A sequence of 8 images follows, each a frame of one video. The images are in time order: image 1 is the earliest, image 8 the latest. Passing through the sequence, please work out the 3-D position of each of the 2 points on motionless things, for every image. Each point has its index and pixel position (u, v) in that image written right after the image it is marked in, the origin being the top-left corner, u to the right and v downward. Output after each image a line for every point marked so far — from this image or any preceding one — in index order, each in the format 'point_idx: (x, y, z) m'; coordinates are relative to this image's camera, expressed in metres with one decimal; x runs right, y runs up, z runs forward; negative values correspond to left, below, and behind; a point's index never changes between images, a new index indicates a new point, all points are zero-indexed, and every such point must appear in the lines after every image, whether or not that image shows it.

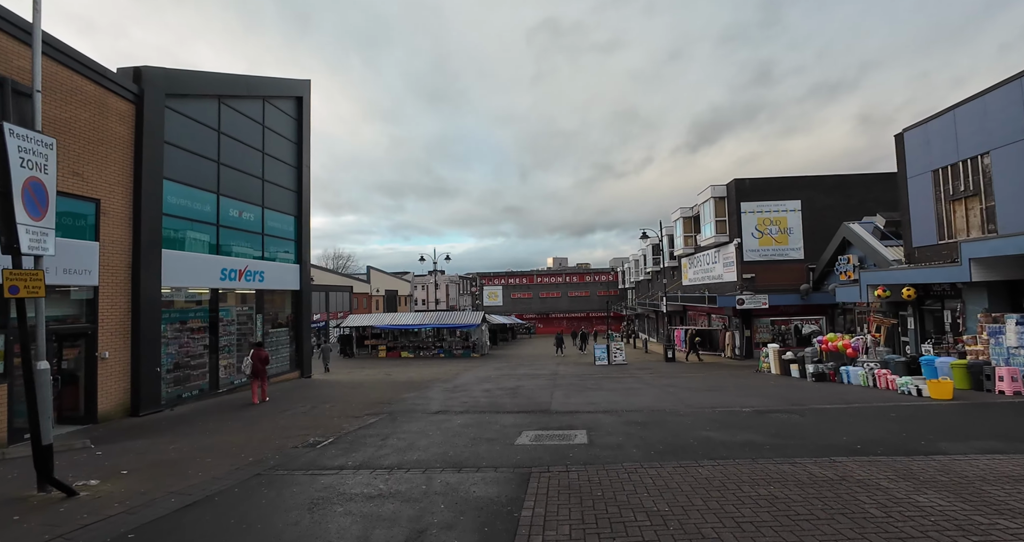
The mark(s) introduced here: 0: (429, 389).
0: (-2.6, -3.6, +14.9) m
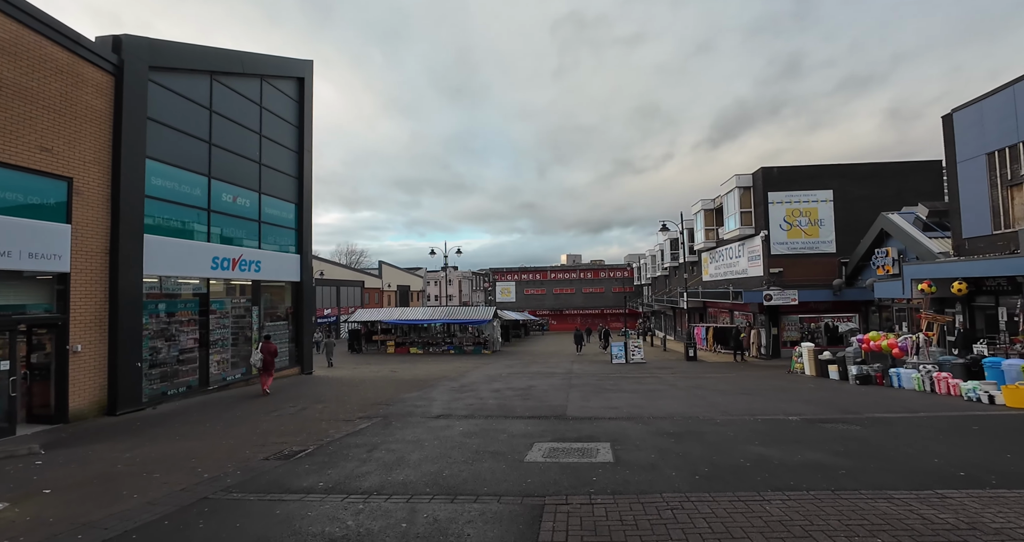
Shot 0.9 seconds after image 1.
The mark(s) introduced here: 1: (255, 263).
0: (-2.2, -3.3, +13.7) m
1: (-8.5, +0.3, +16.1) m
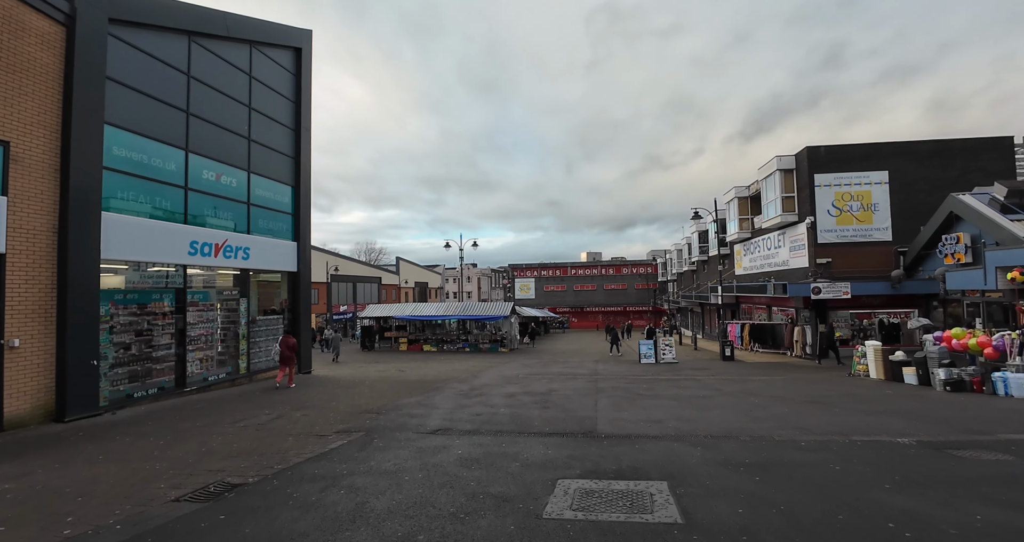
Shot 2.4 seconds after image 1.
0: (-1.8, -3.0, +11.8) m
1: (-8.0, +0.7, +14.4) m
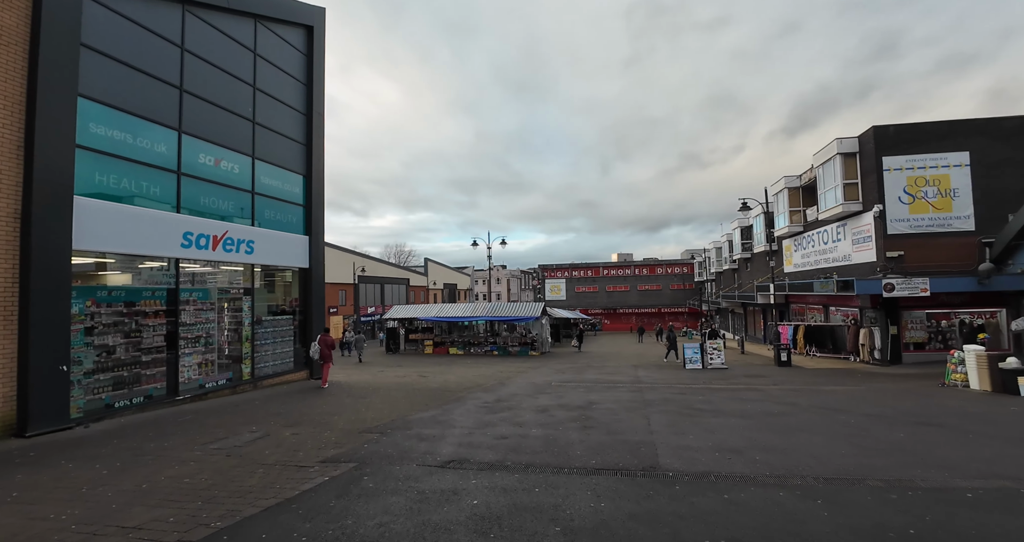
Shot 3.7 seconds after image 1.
0: (-1.1, -2.8, +10.1) m
1: (-7.2, +0.8, +13.1) m
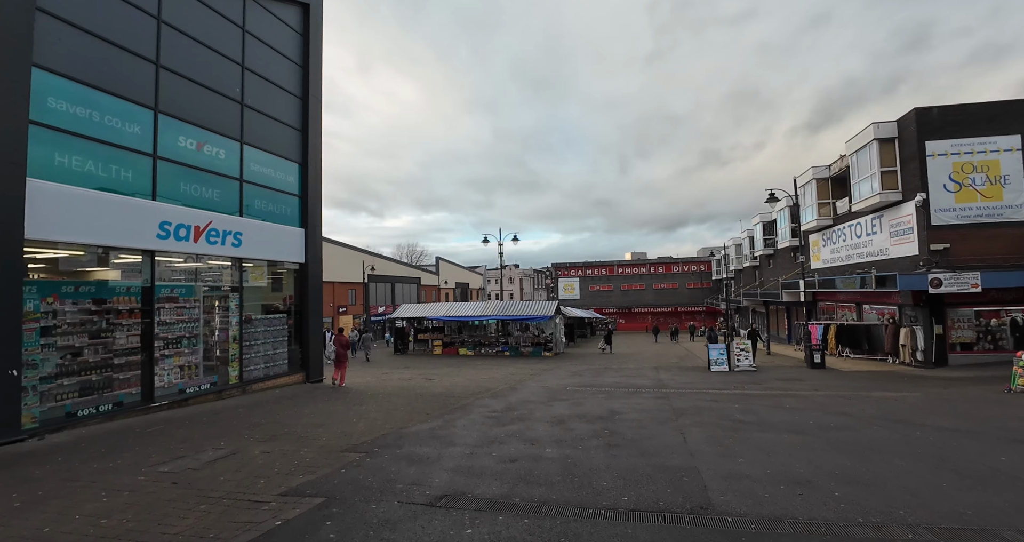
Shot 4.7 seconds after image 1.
0: (-0.9, -2.6, +8.9) m
1: (-6.9, +0.9, +12.1) m
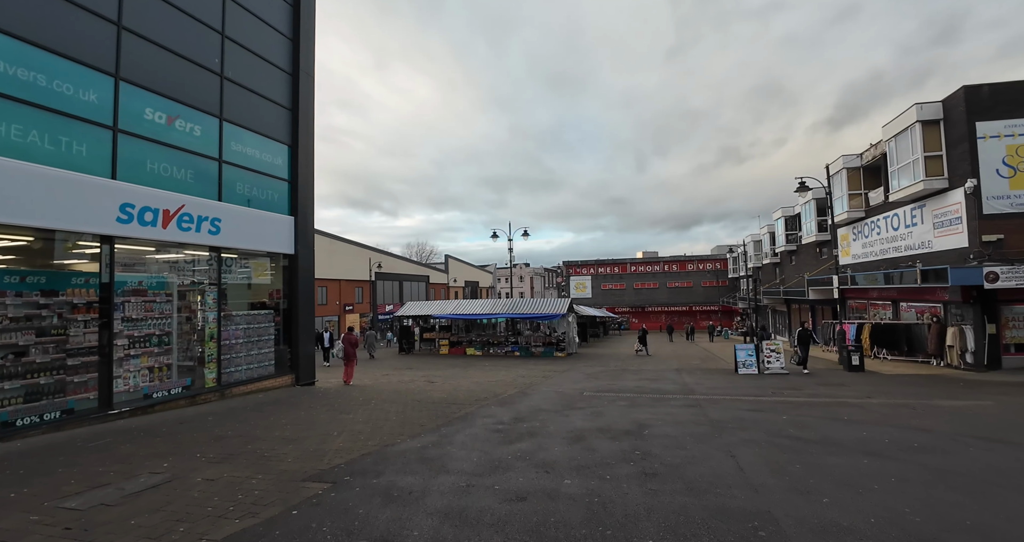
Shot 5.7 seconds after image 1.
0: (-0.8, -2.4, +7.5) m
1: (-6.7, +1.1, +10.8) m
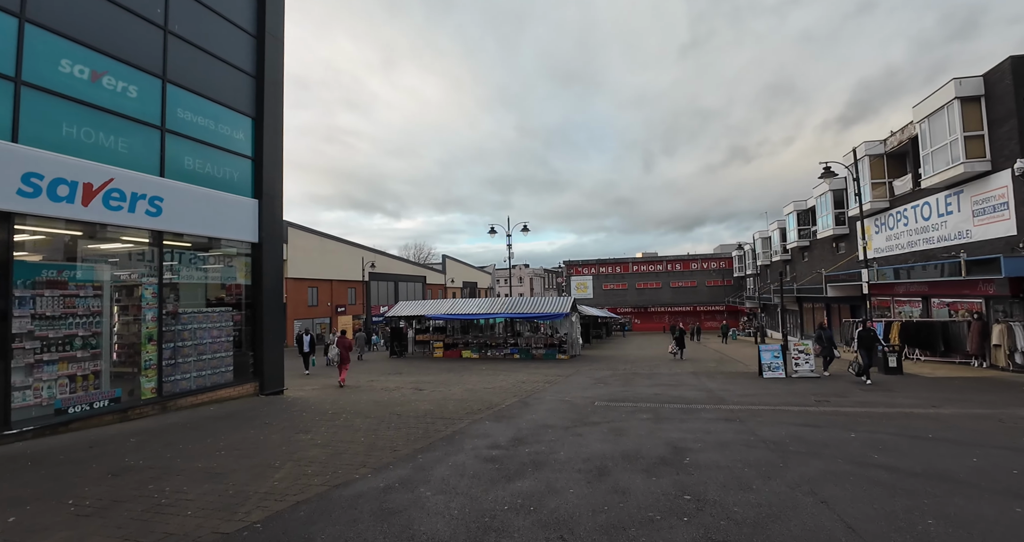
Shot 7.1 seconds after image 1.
0: (-0.8, -2.2, +5.8) m
1: (-6.7, +1.3, +9.1) m
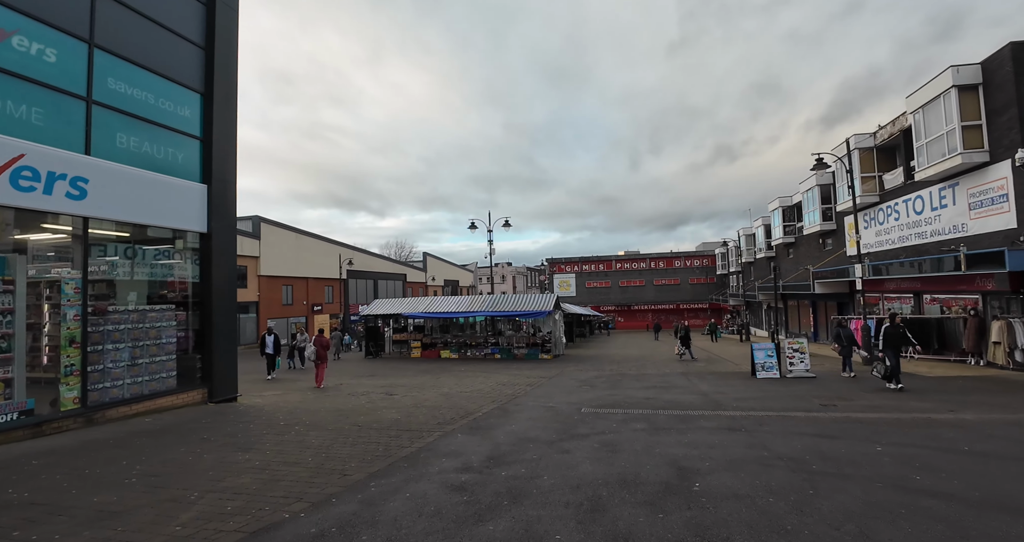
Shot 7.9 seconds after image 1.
0: (-1.0, -2.0, +4.7) m
1: (-7.1, +1.5, +7.9) m
